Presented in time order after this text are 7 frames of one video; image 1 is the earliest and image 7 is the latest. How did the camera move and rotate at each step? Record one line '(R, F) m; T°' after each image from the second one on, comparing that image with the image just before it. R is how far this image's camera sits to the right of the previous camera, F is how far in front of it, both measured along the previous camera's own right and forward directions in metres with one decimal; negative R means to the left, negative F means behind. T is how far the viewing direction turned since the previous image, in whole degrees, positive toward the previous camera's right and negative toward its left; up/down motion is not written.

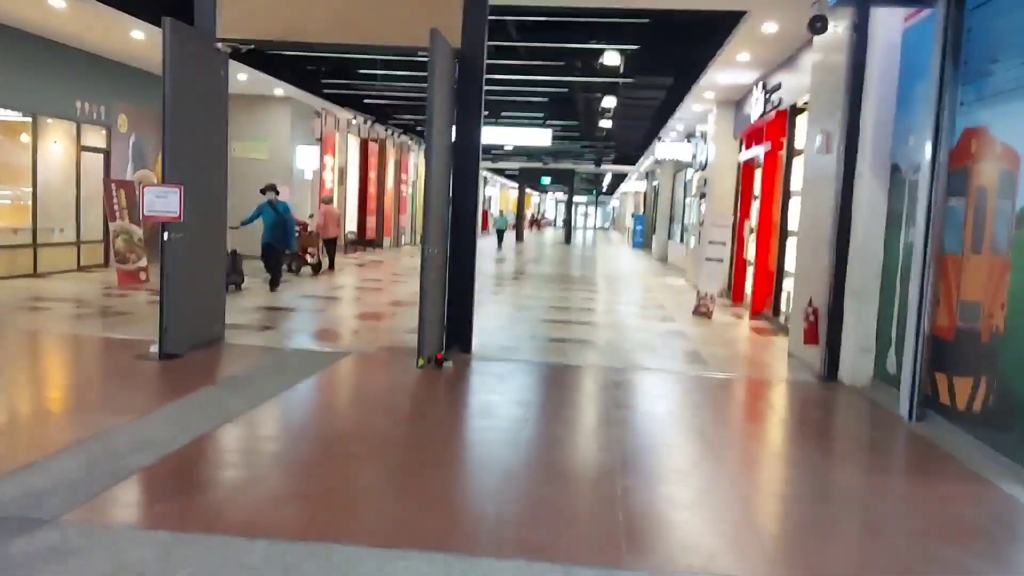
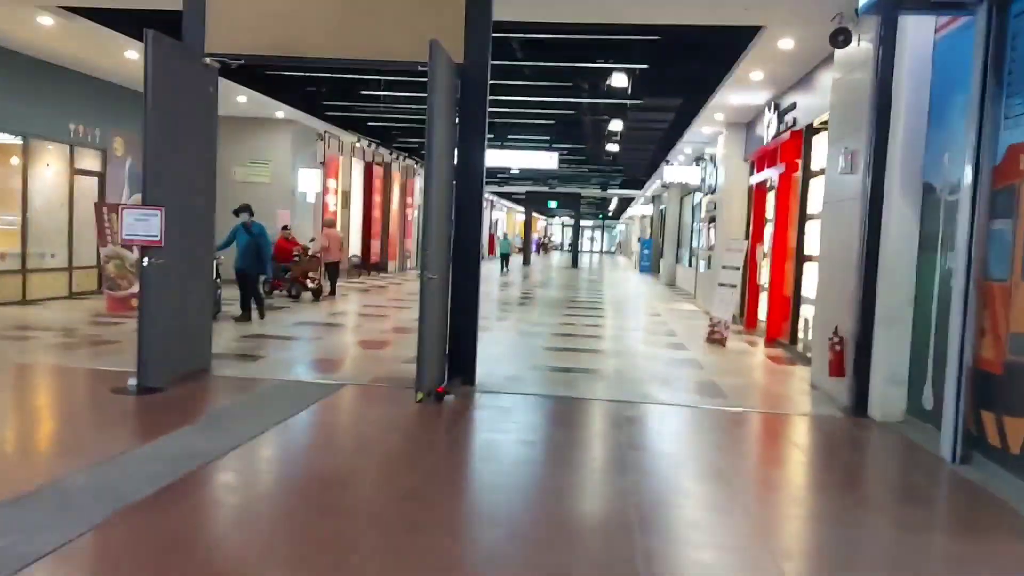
(0.0, +0.4) m; 0°
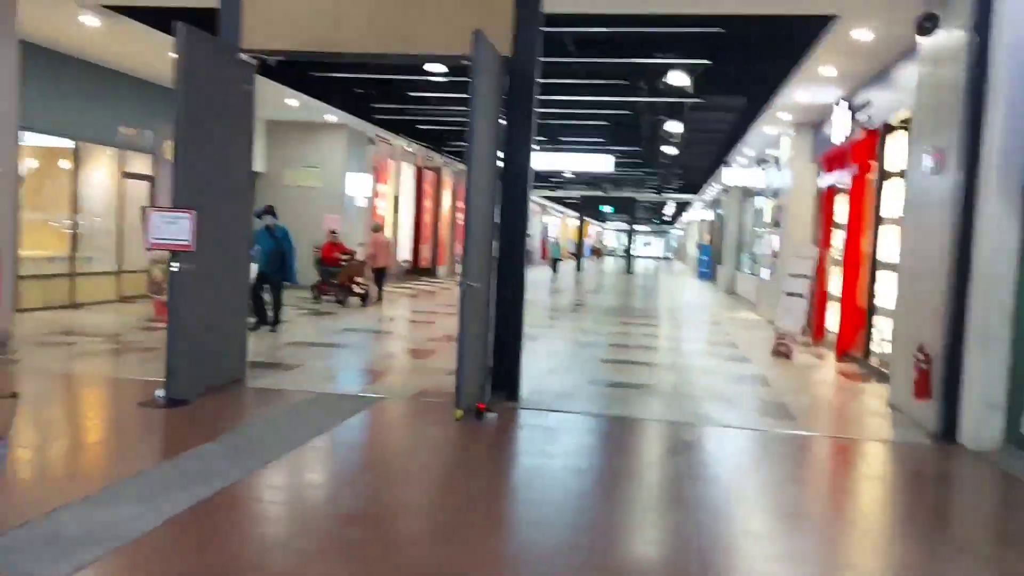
(0.0, +0.5) m; -4°
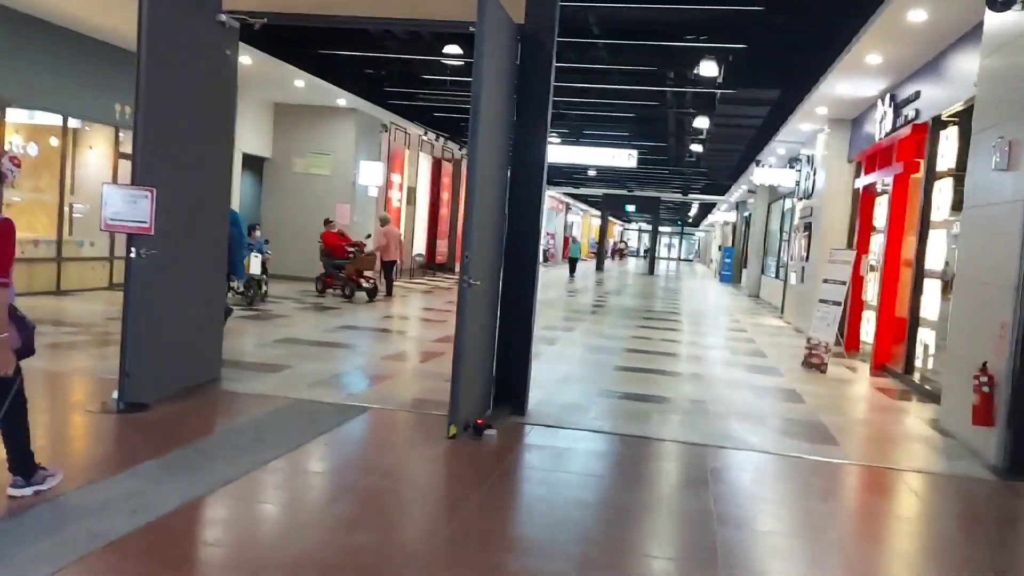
(+0.1, +0.7) m; -1°
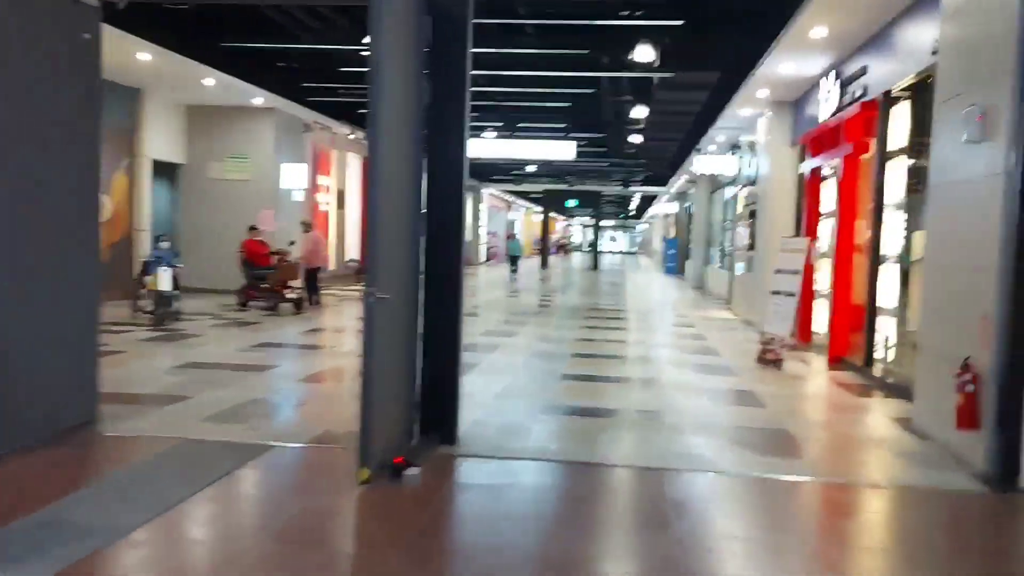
(+0.1, +0.7) m; +4°
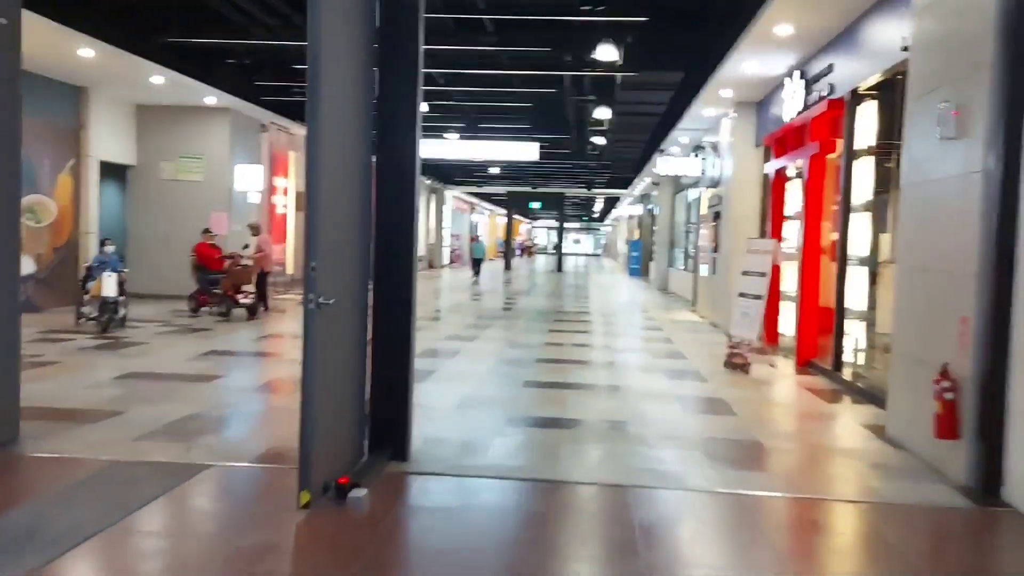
(+0.1, +0.3) m; +2°
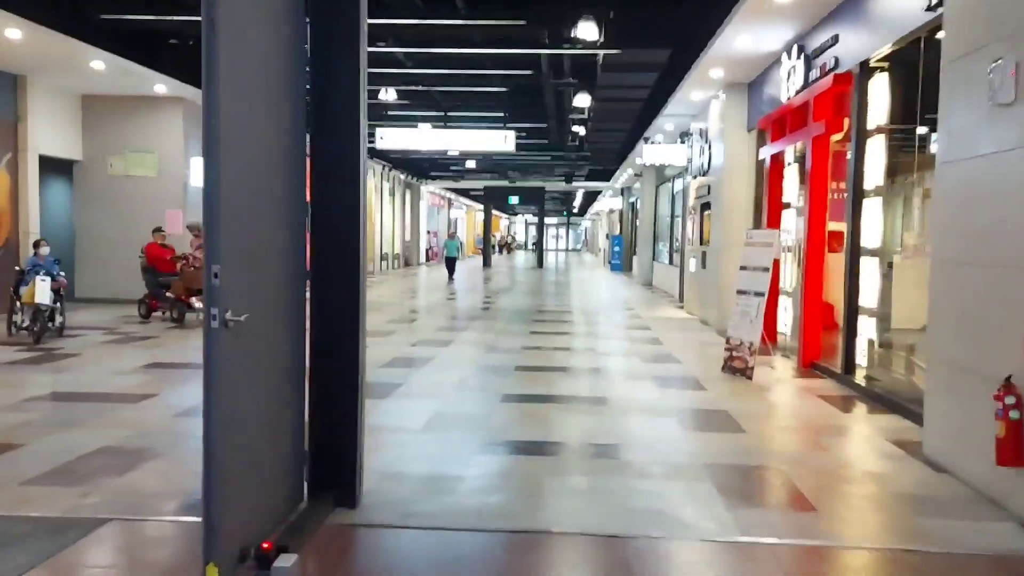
(0.0, +0.9) m; +1°
